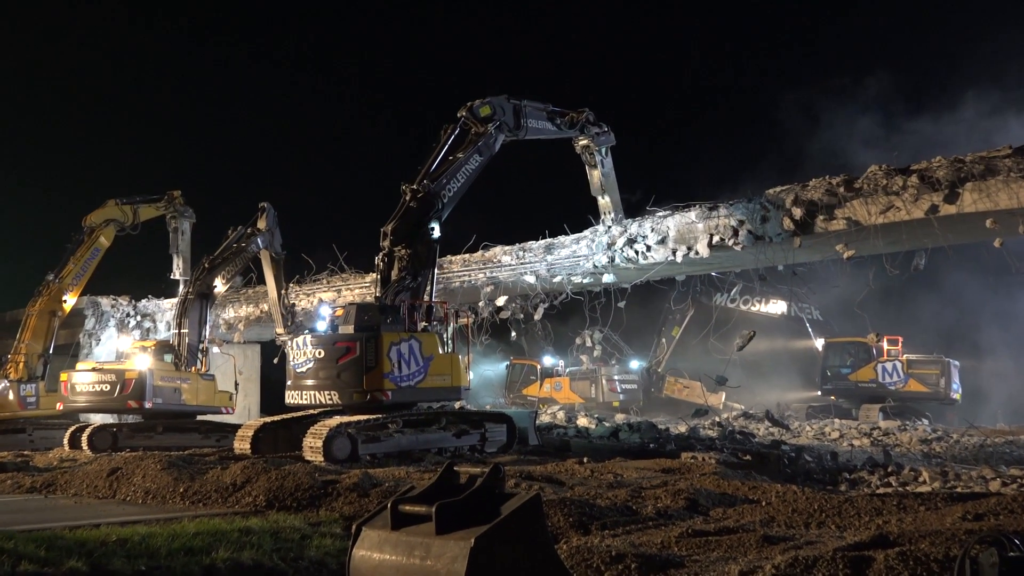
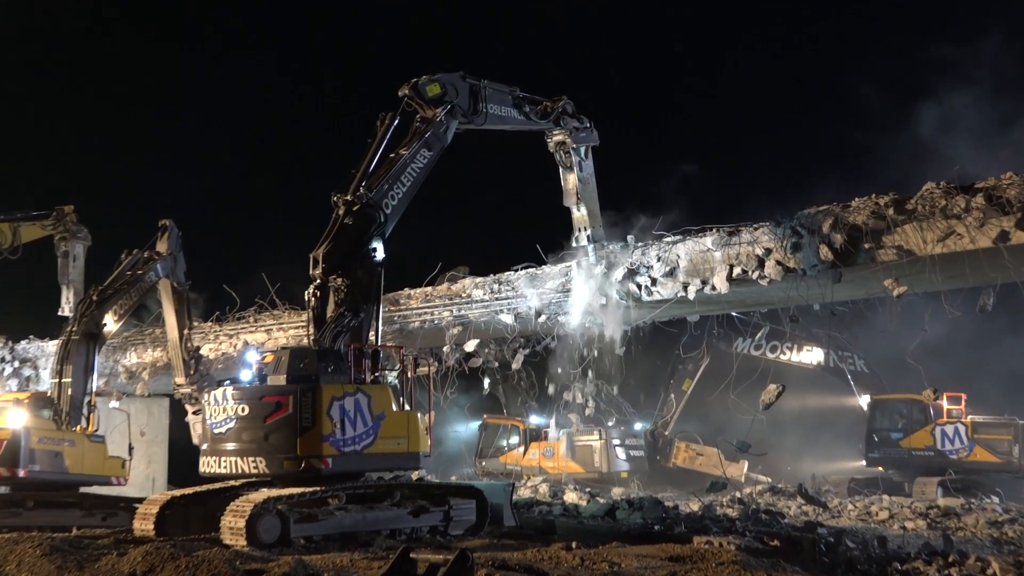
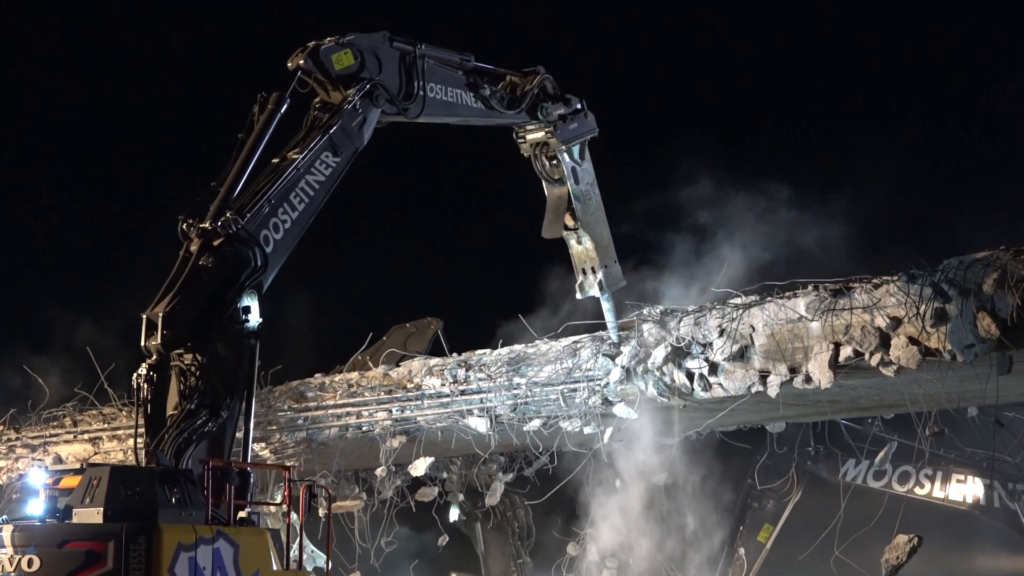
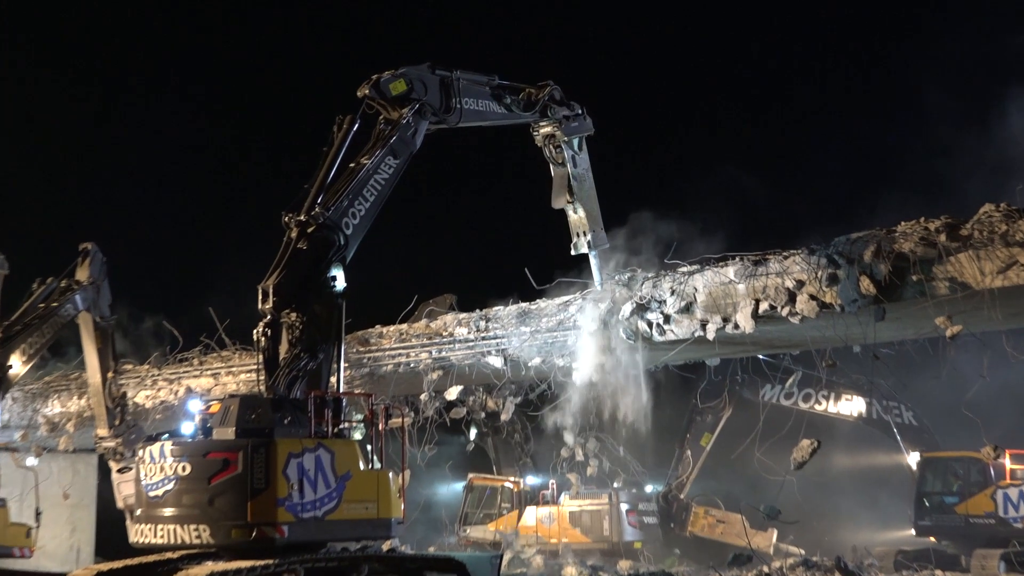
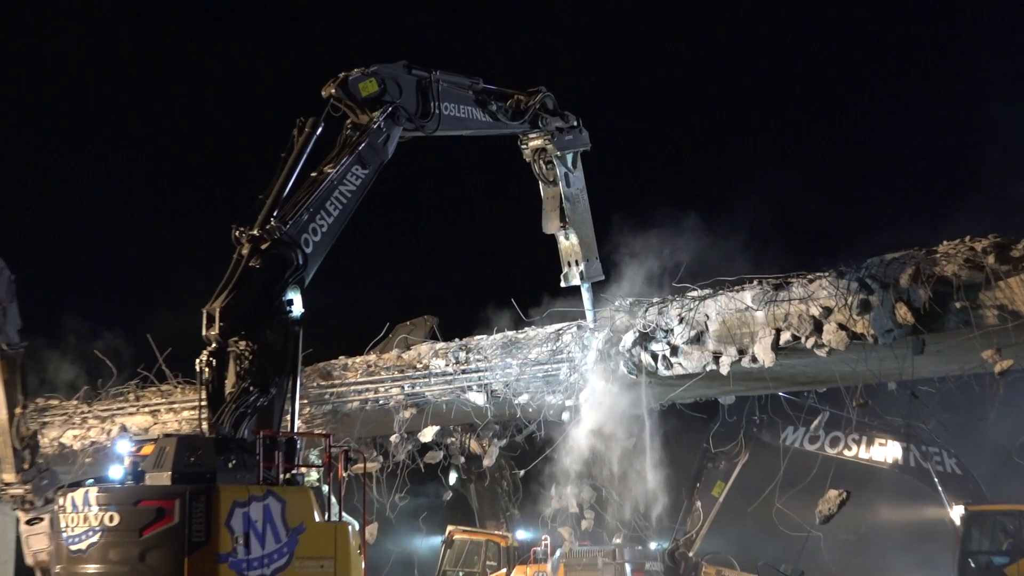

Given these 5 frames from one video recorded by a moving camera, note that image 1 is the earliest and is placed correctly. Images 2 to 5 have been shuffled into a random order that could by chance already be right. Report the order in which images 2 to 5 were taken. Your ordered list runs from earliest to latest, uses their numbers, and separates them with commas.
2, 4, 5, 3
